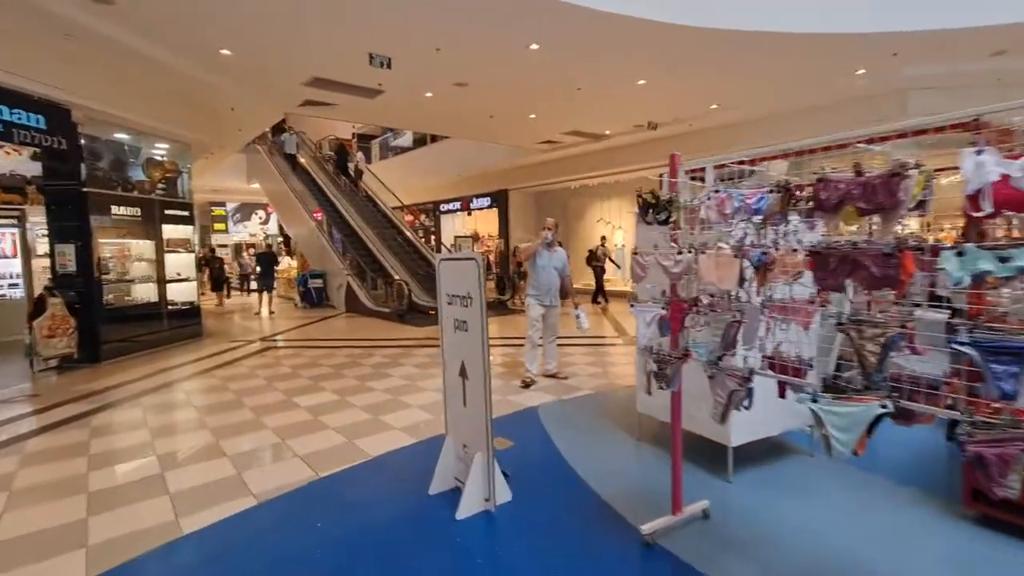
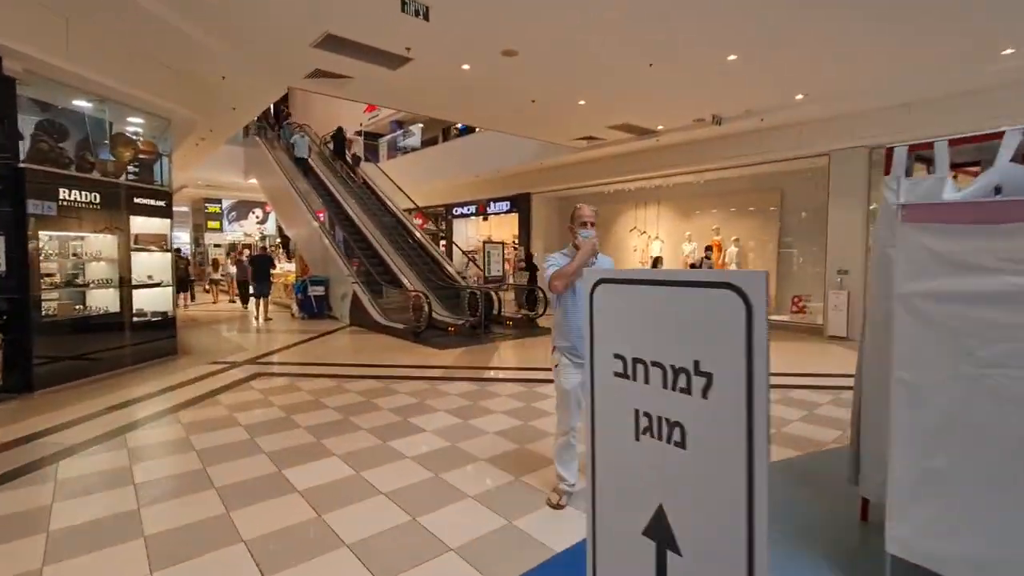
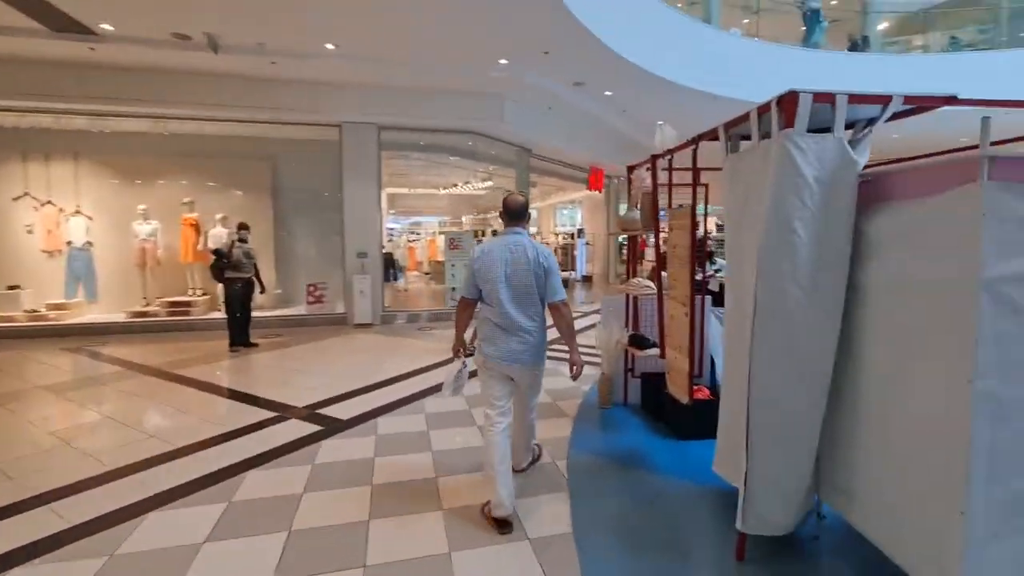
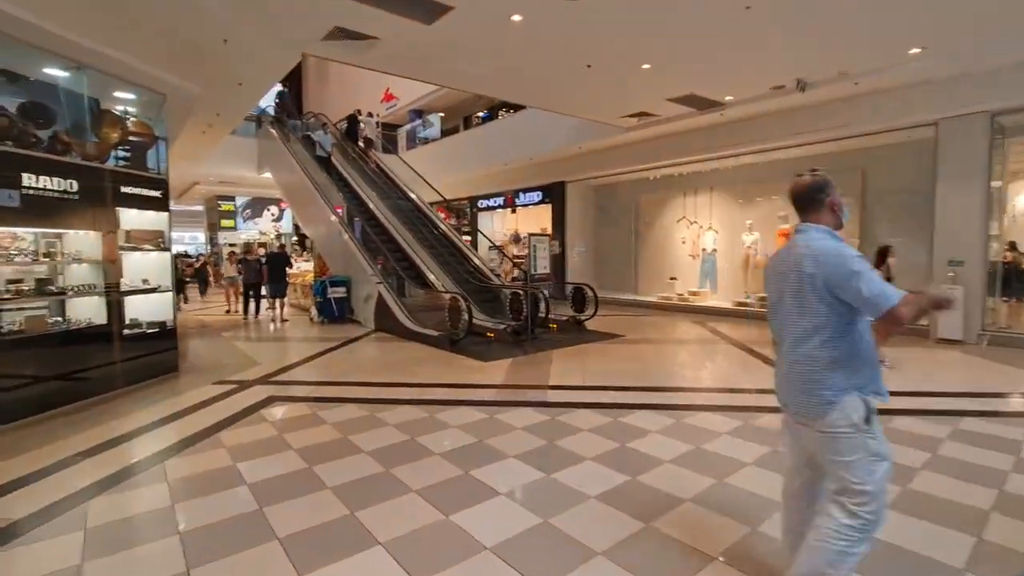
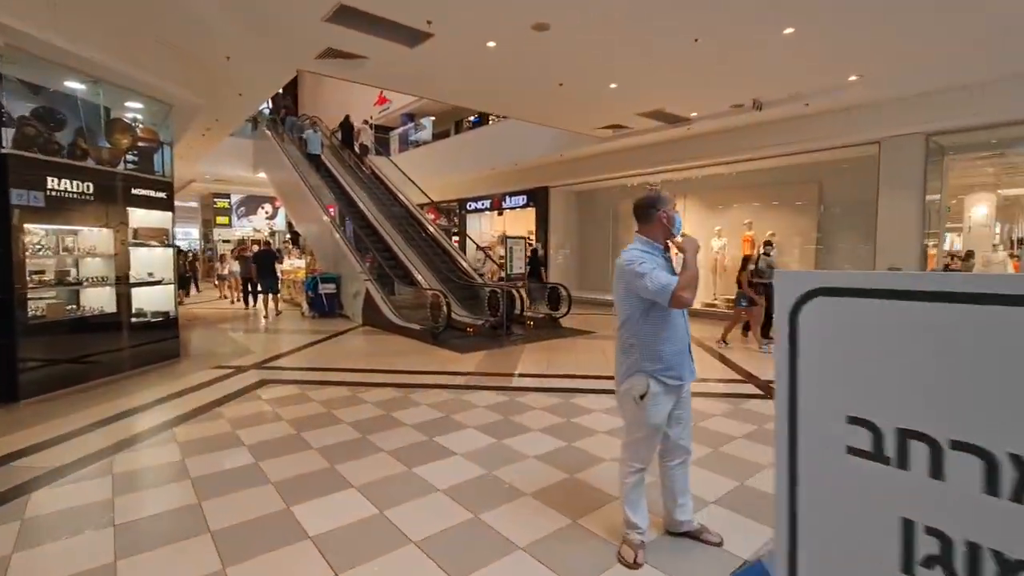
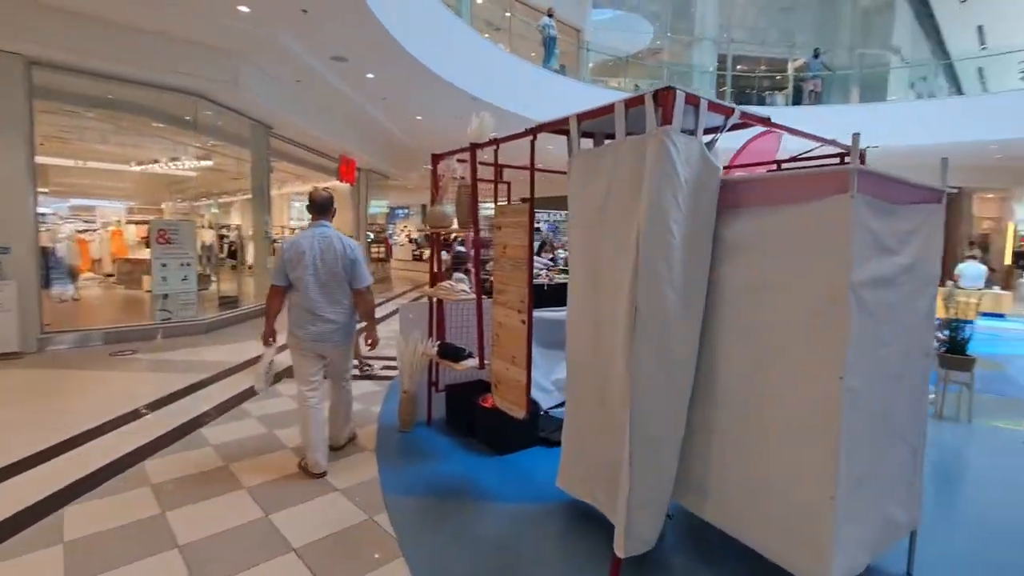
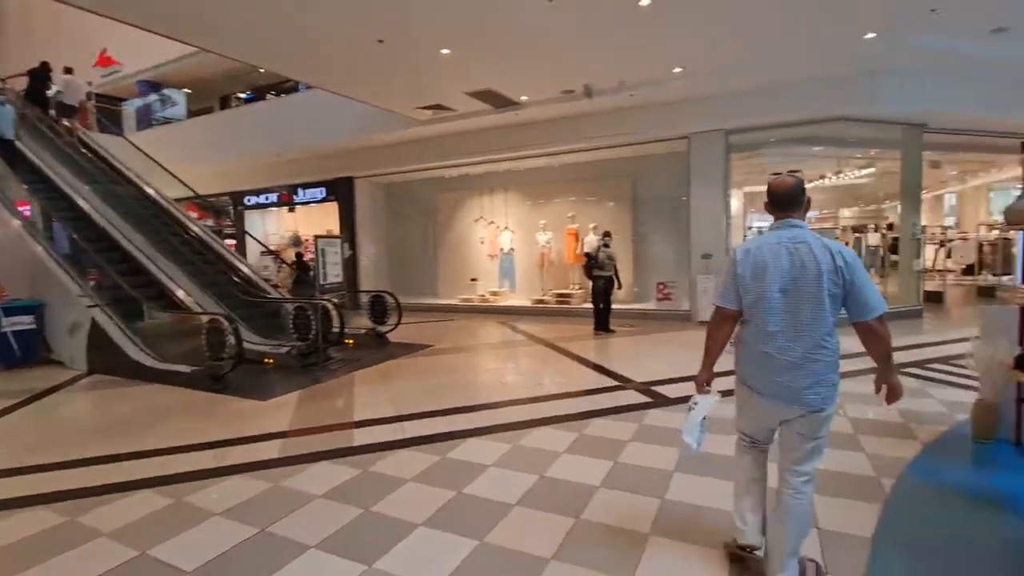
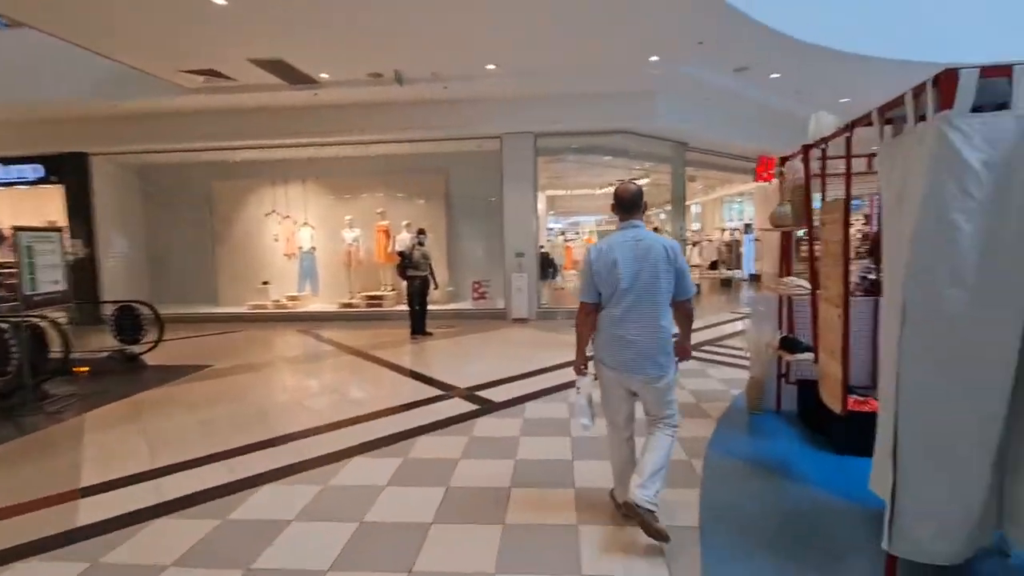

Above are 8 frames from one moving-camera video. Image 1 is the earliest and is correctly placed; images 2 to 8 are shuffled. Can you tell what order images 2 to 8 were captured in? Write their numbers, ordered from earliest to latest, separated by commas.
2, 5, 4, 7, 8, 3, 6
